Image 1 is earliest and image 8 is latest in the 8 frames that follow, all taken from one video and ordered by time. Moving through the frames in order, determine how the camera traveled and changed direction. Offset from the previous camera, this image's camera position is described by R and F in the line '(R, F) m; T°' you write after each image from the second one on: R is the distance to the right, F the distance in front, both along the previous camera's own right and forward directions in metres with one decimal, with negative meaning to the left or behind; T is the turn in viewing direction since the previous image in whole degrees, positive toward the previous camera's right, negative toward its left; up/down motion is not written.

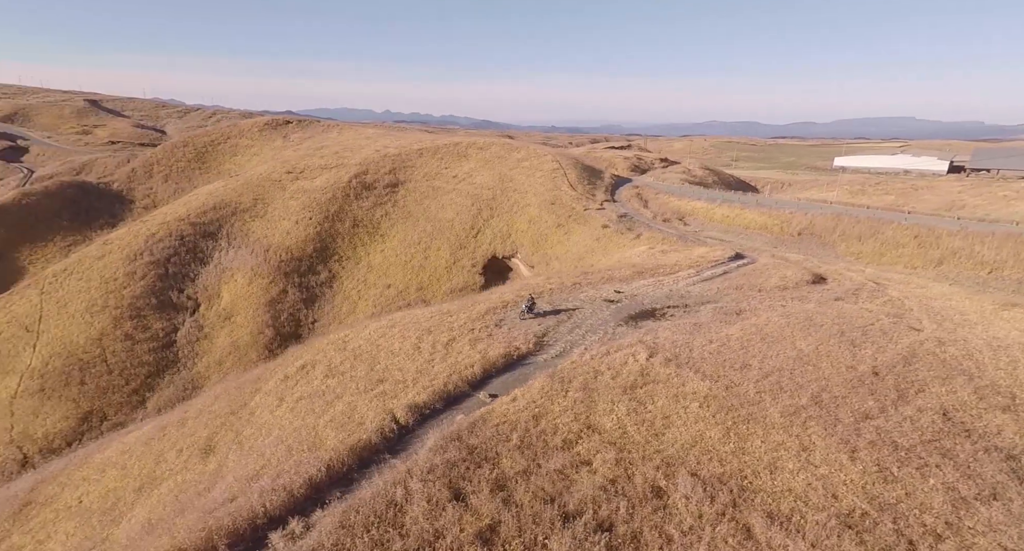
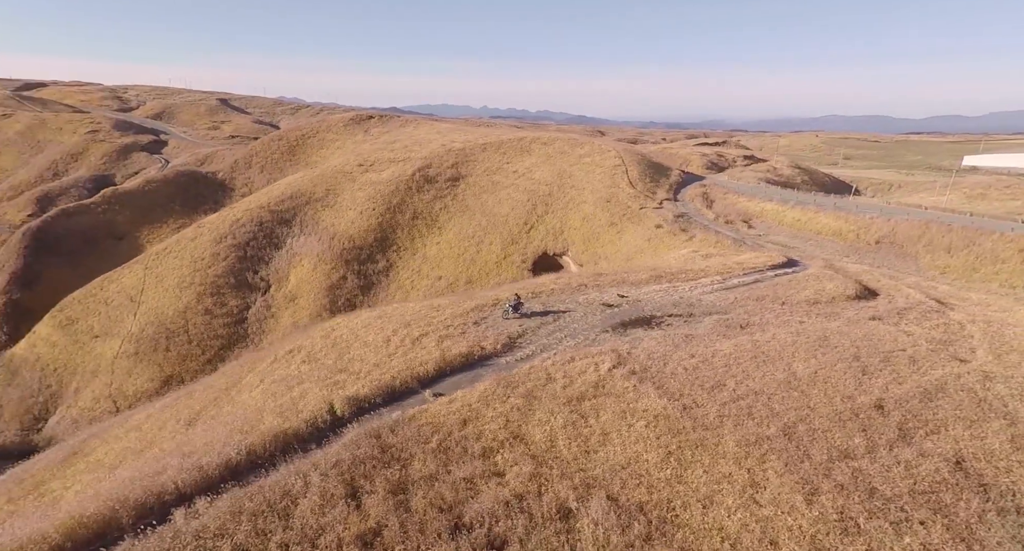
(+7.8, +1.8) m; -12°
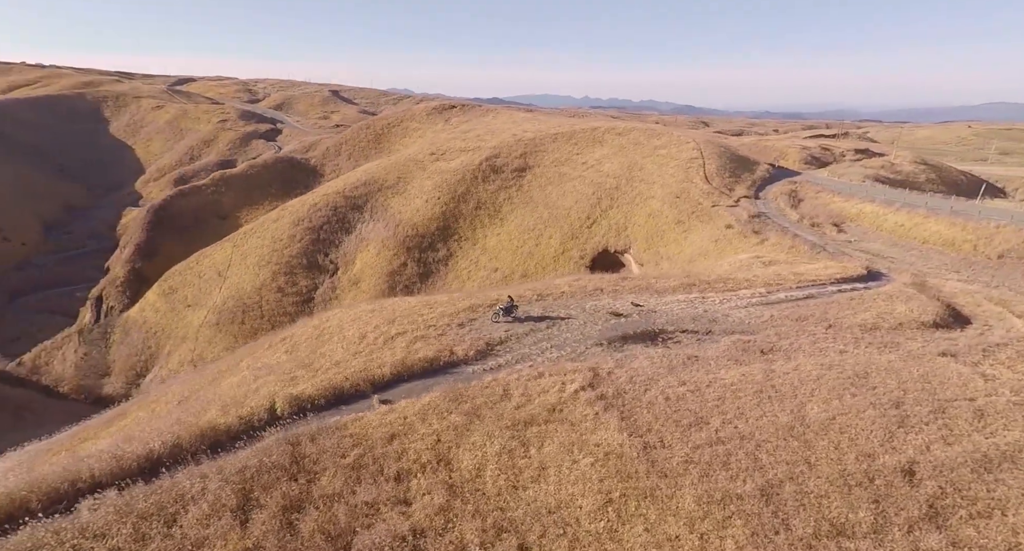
(+6.7, +4.0) m; -12°
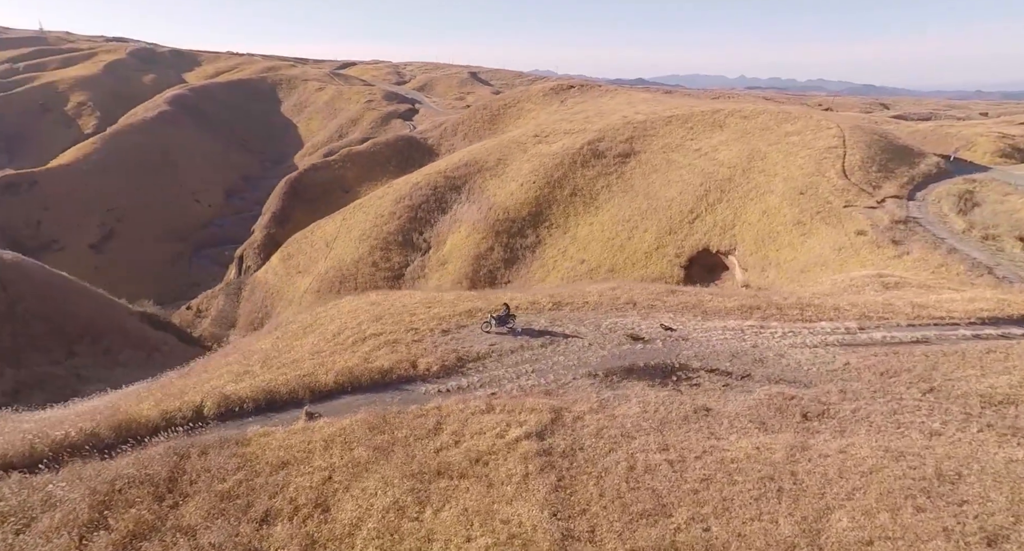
(+6.7, +6.4) m; -16°
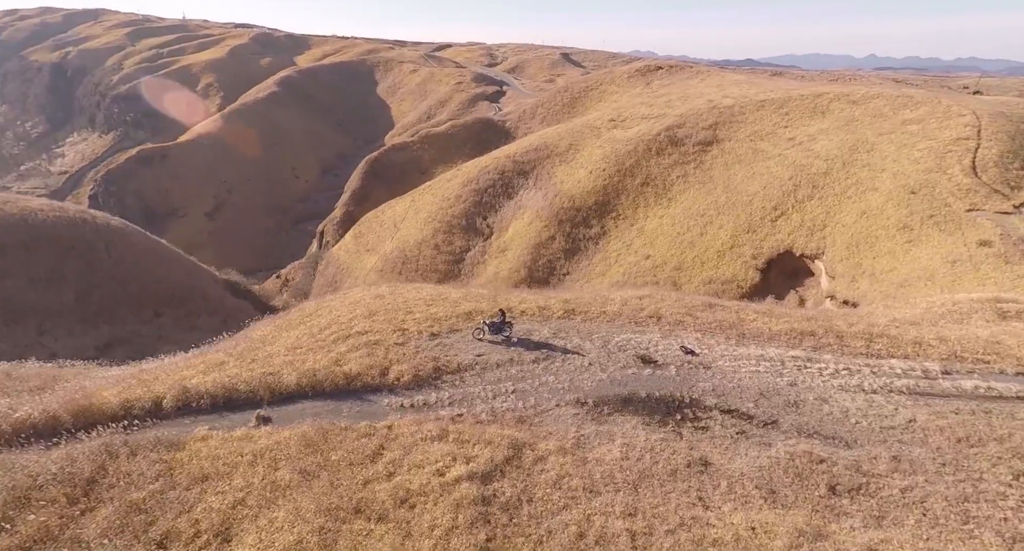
(+3.7, +3.7) m; -10°
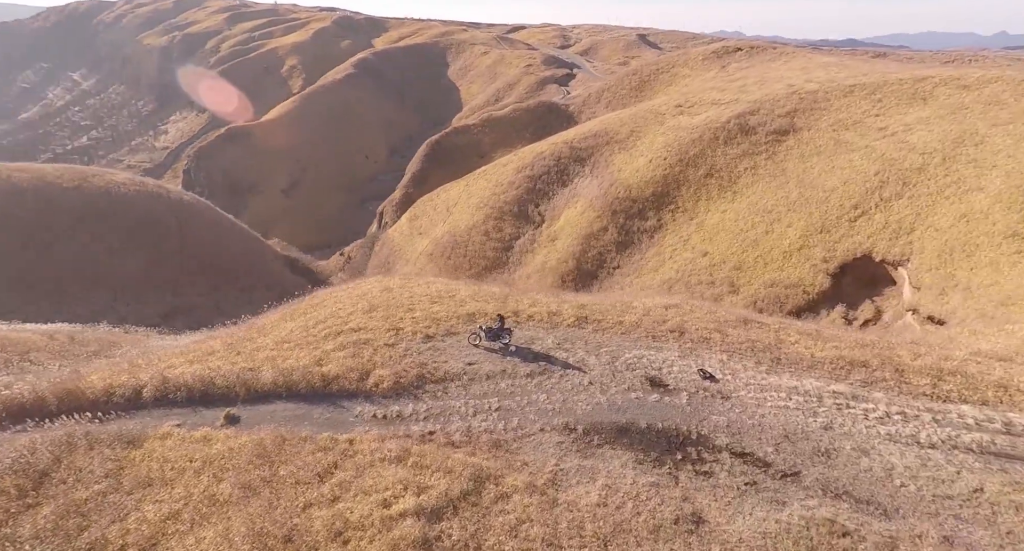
(+2.4, +2.5) m; -7°
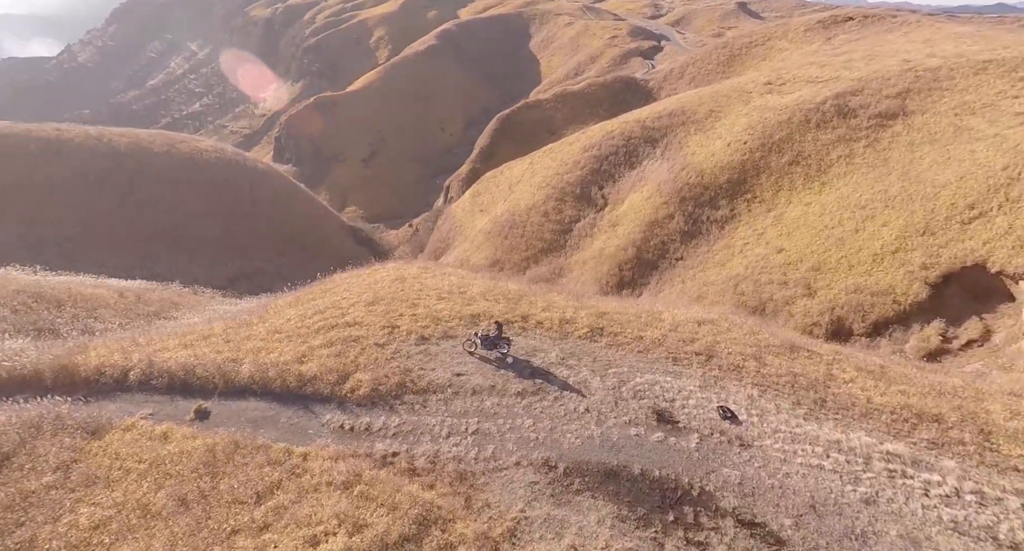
(+2.3, +2.6) m; -8°
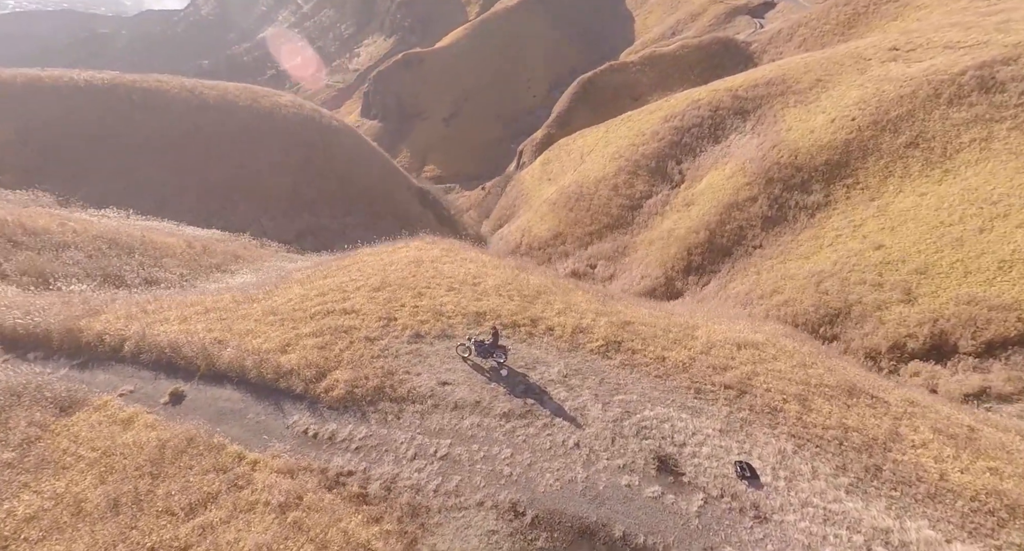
(+2.0, +2.6) m; -8°
